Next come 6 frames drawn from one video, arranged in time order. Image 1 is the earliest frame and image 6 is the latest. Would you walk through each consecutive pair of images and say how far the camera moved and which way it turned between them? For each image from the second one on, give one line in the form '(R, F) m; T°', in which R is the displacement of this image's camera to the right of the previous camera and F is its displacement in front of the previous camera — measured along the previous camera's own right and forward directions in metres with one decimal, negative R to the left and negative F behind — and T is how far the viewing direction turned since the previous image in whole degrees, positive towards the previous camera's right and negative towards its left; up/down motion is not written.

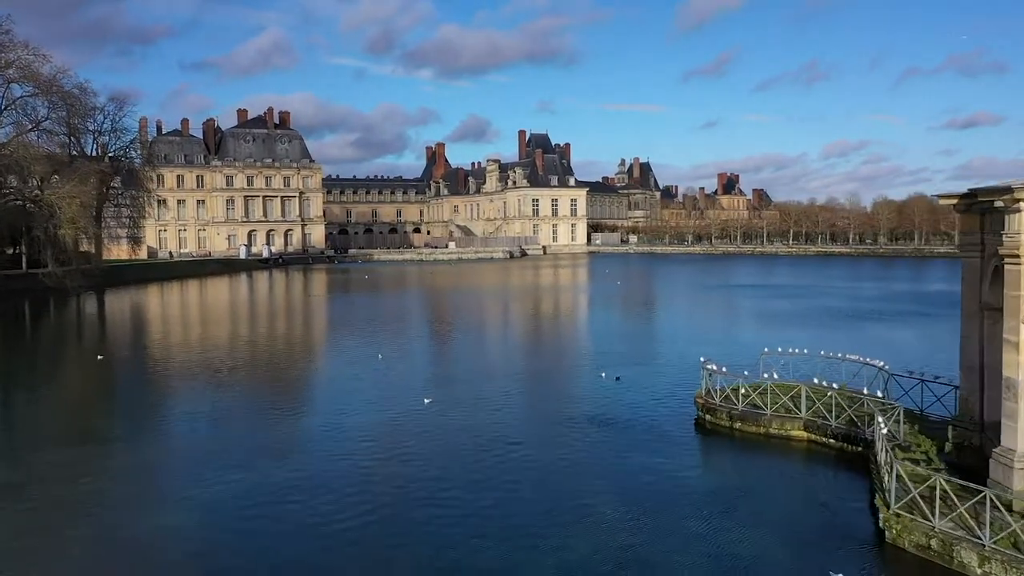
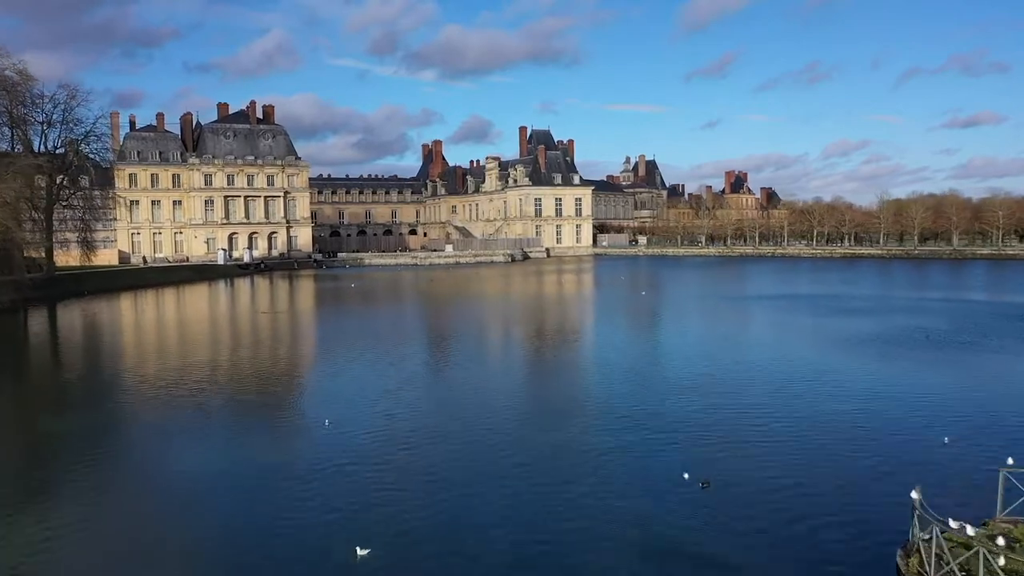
(0.0, +3.0) m; 0°
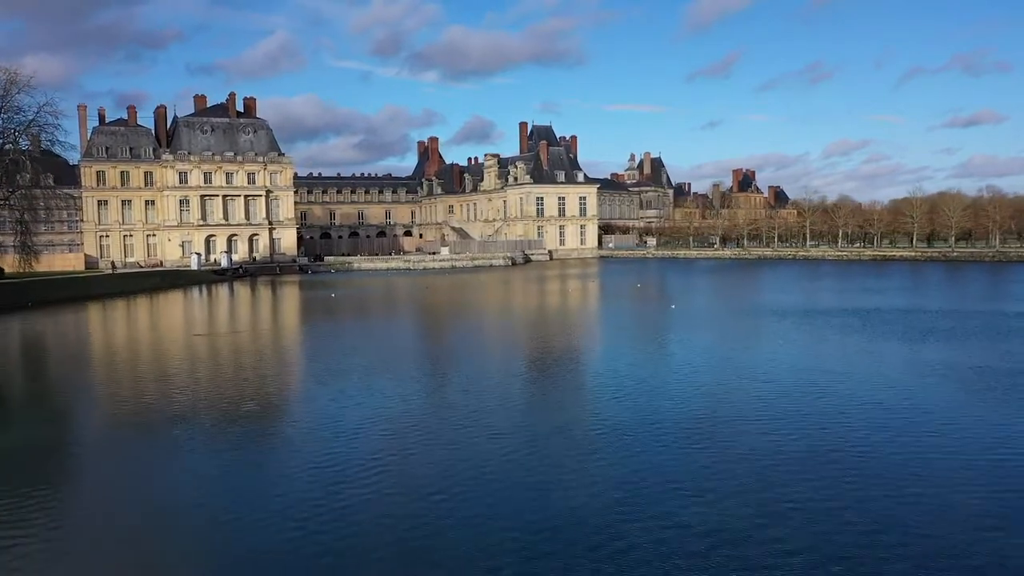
(0.0, +2.8) m; 0°
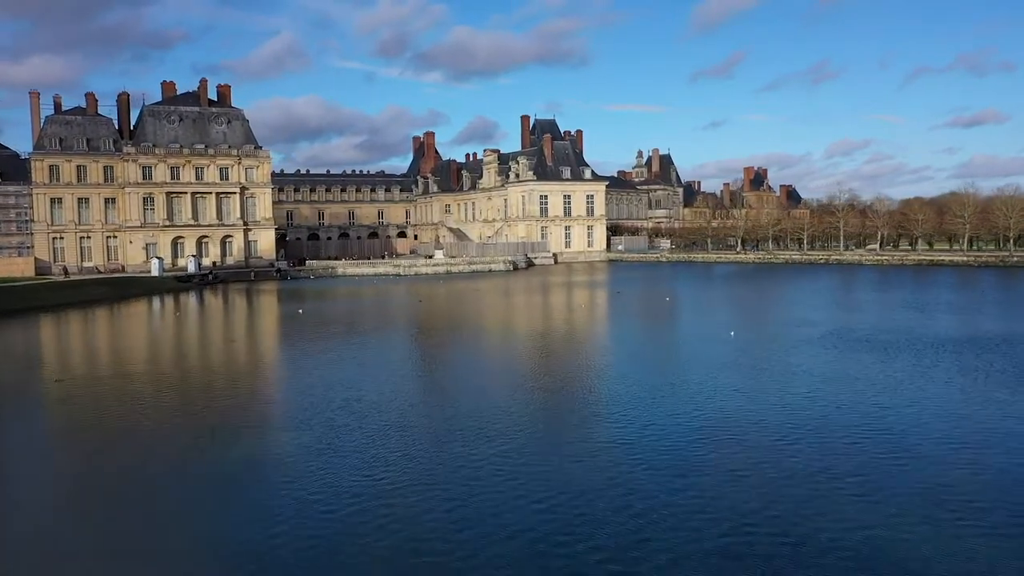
(0.0, +3.5) m; 0°
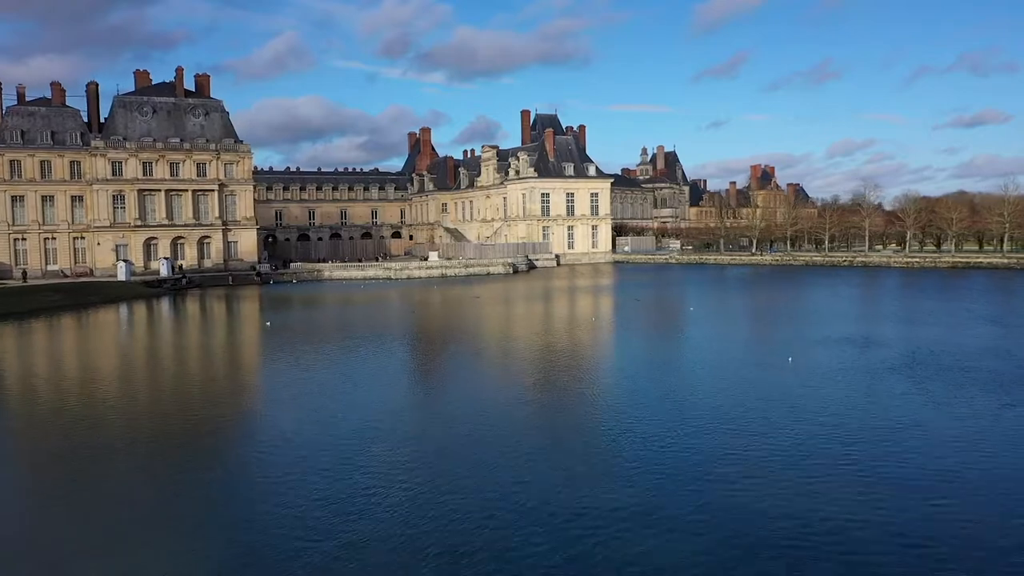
(+0.1, +2.3) m; 0°
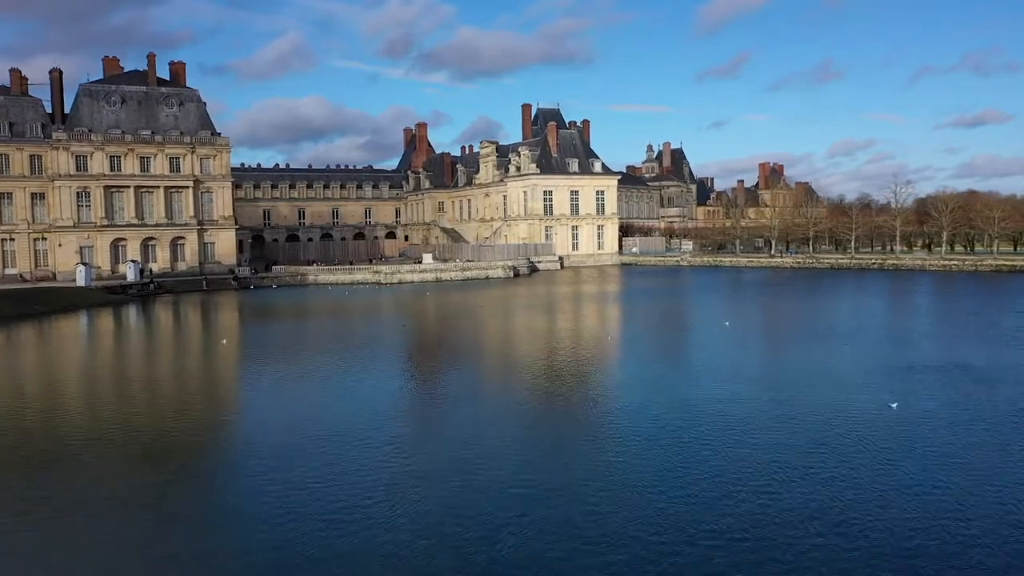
(0.0, +2.4) m; 0°
